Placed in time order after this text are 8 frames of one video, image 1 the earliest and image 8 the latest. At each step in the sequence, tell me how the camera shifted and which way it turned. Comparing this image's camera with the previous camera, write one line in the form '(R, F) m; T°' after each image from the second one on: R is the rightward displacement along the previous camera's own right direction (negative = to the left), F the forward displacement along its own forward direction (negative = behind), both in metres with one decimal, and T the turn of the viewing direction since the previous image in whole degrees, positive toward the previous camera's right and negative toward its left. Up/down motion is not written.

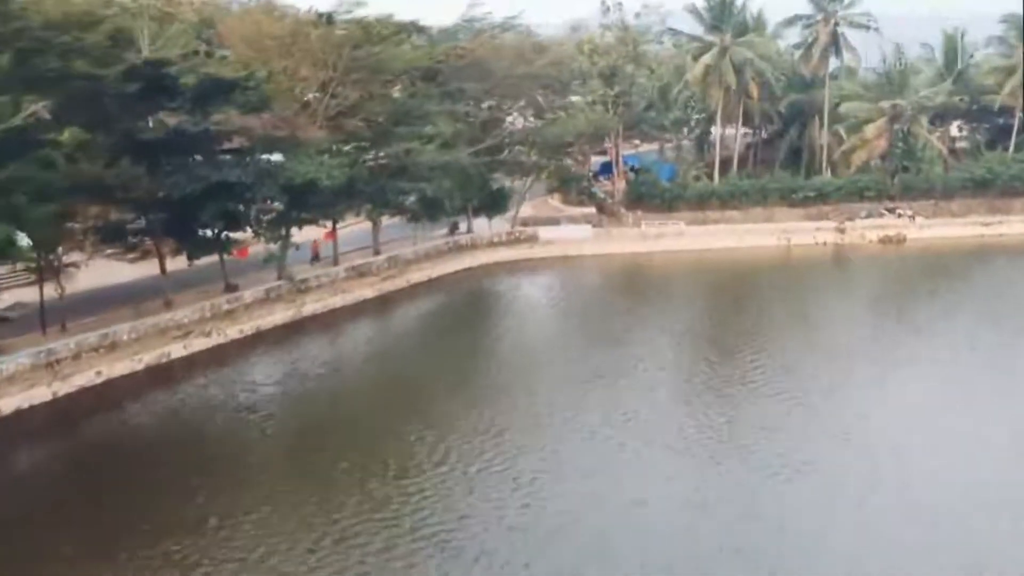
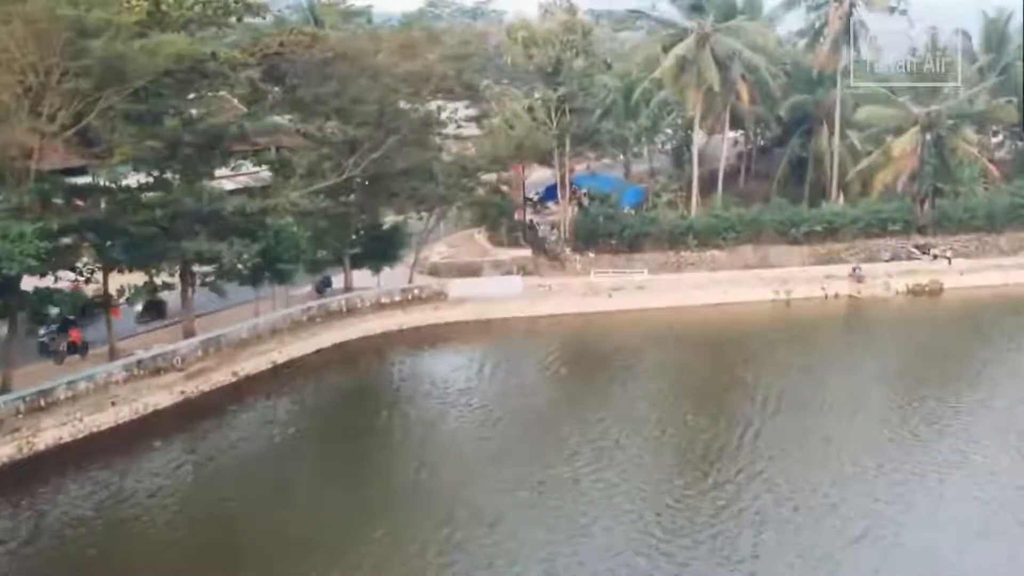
(+3.0, +11.7) m; 0°
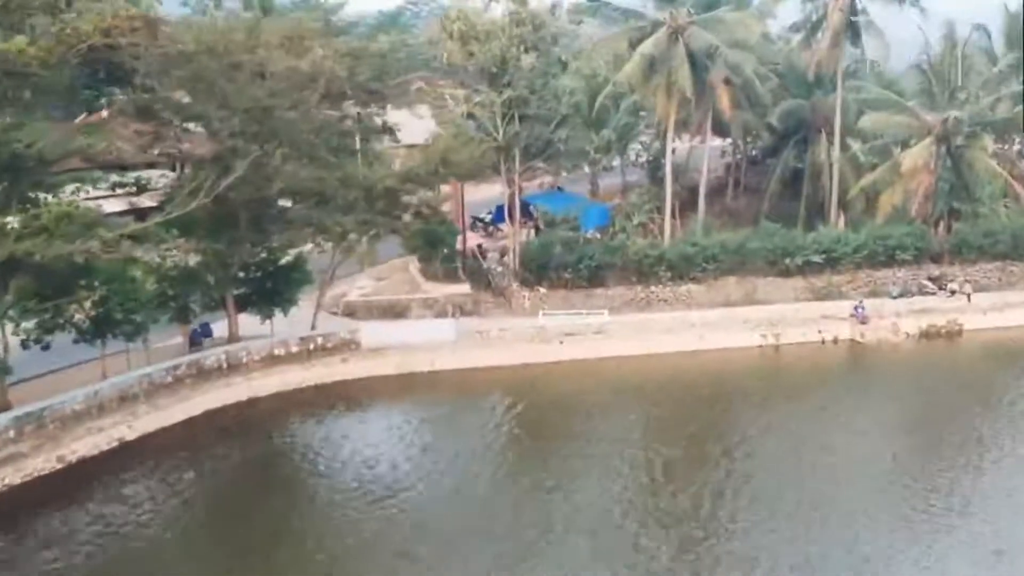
(+1.8, +5.8) m; 0°
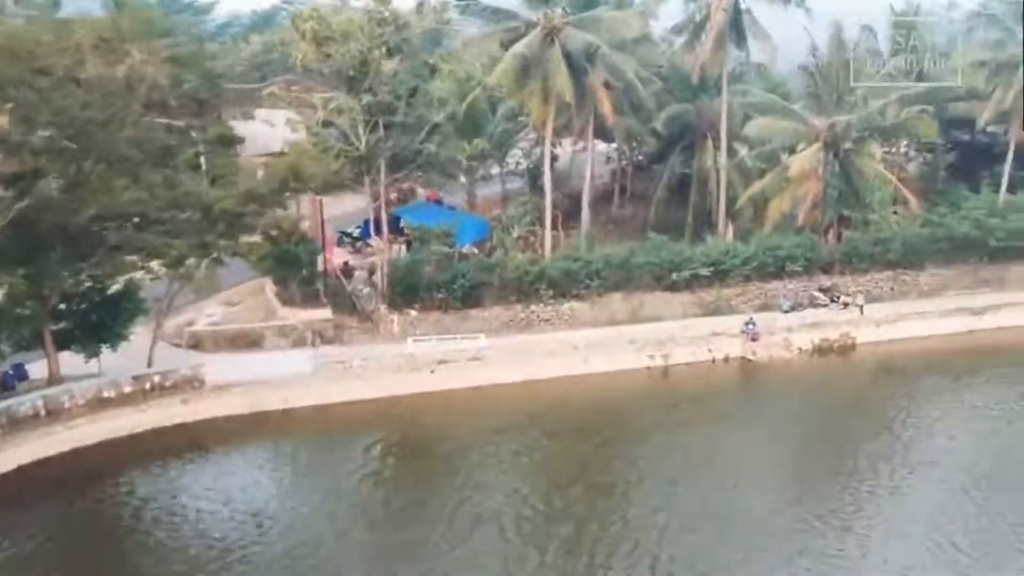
(+0.8, +2.3) m; +5°
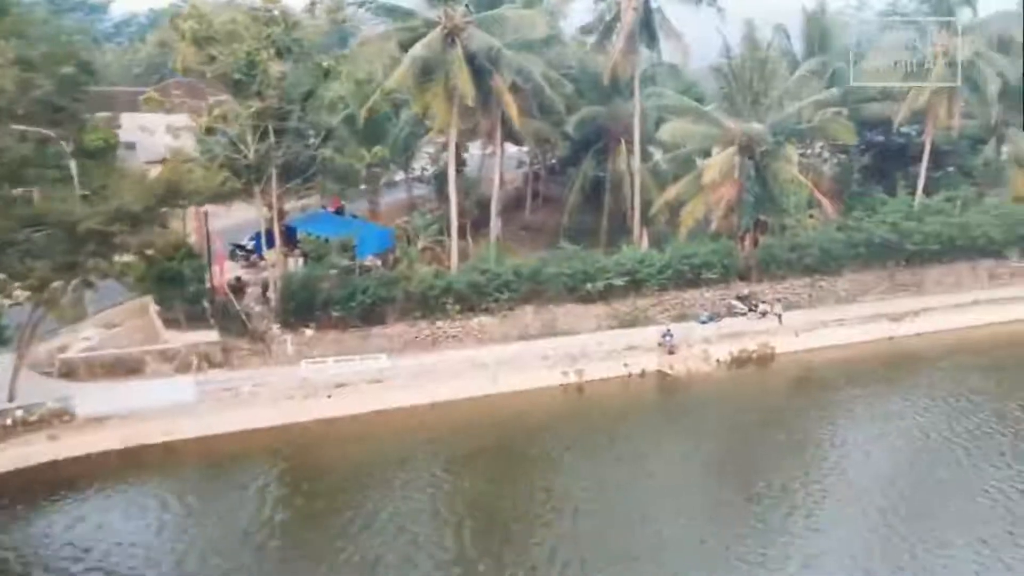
(+0.4, +1.6) m; +4°
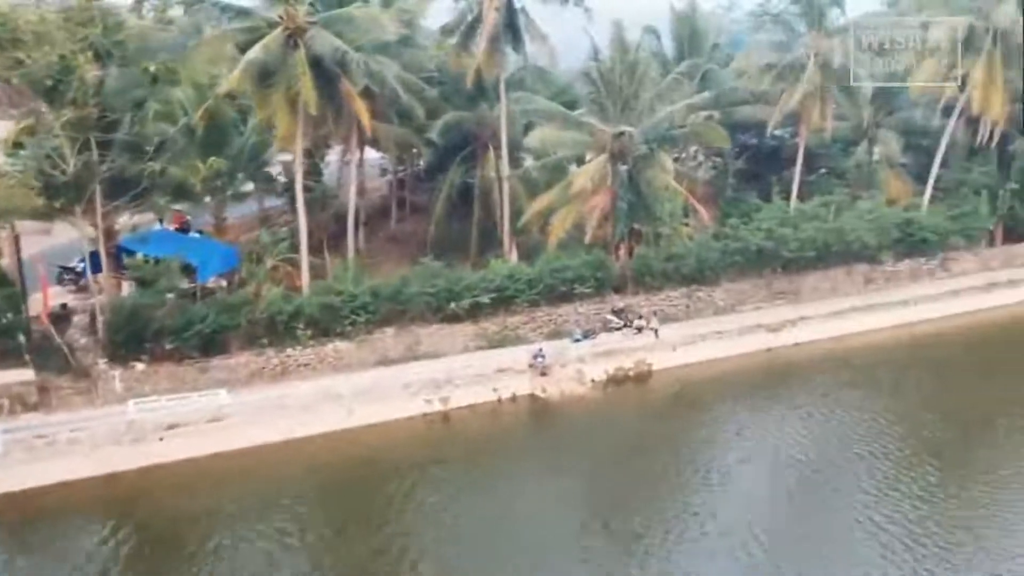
(+0.7, +1.9) m; +6°
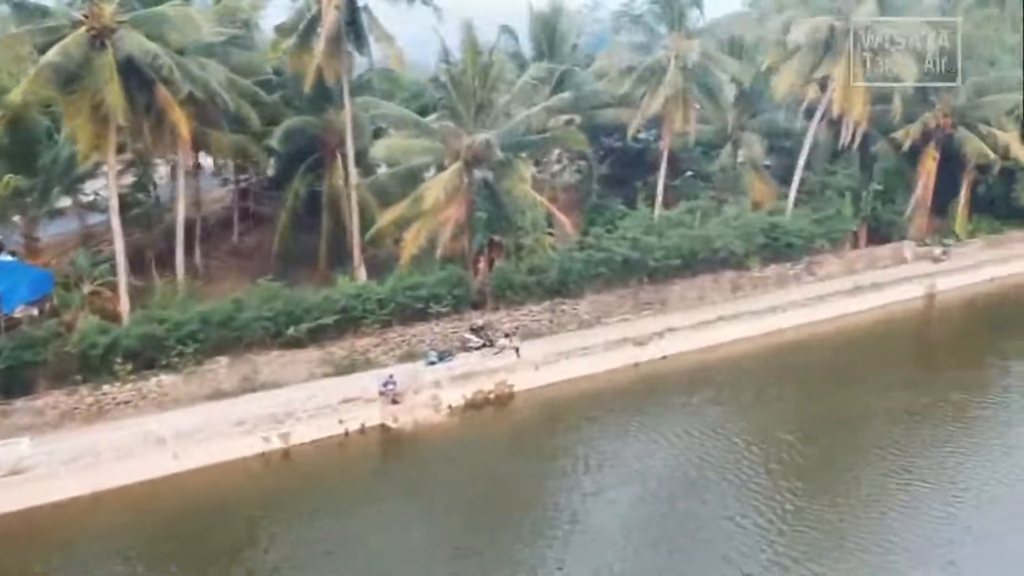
(+0.7, +1.8) m; +6°
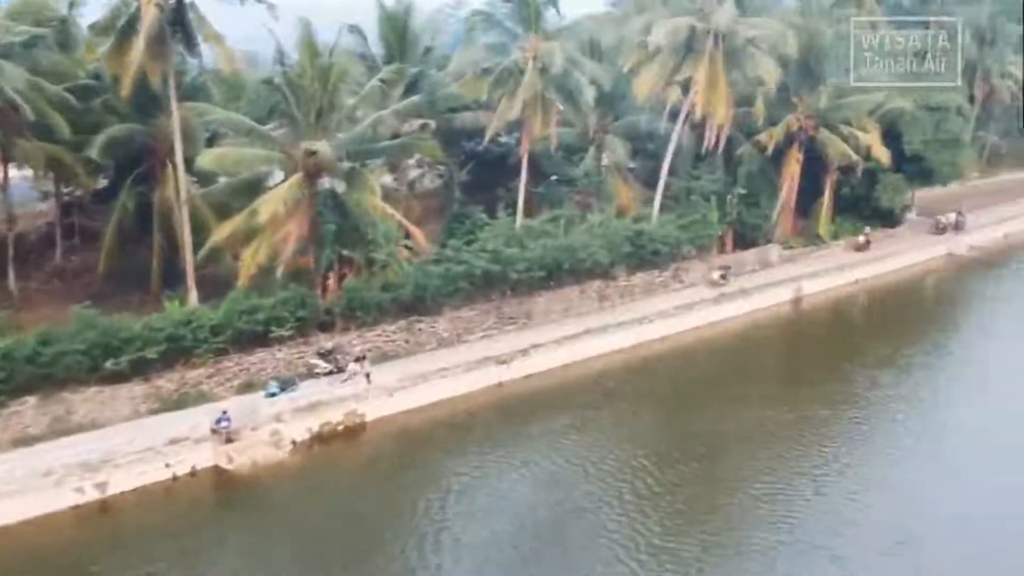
(+0.7, +1.8) m; +6°
